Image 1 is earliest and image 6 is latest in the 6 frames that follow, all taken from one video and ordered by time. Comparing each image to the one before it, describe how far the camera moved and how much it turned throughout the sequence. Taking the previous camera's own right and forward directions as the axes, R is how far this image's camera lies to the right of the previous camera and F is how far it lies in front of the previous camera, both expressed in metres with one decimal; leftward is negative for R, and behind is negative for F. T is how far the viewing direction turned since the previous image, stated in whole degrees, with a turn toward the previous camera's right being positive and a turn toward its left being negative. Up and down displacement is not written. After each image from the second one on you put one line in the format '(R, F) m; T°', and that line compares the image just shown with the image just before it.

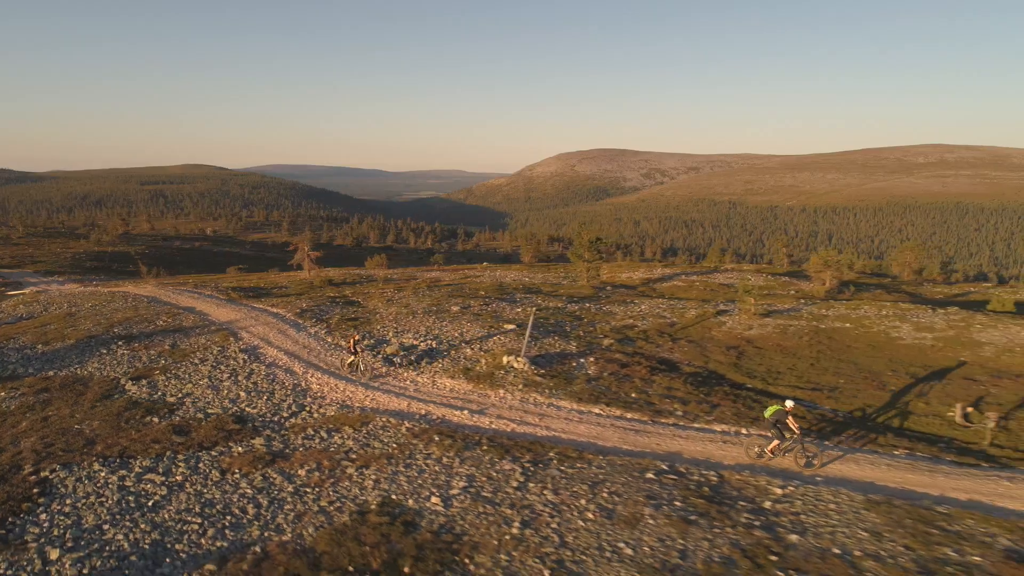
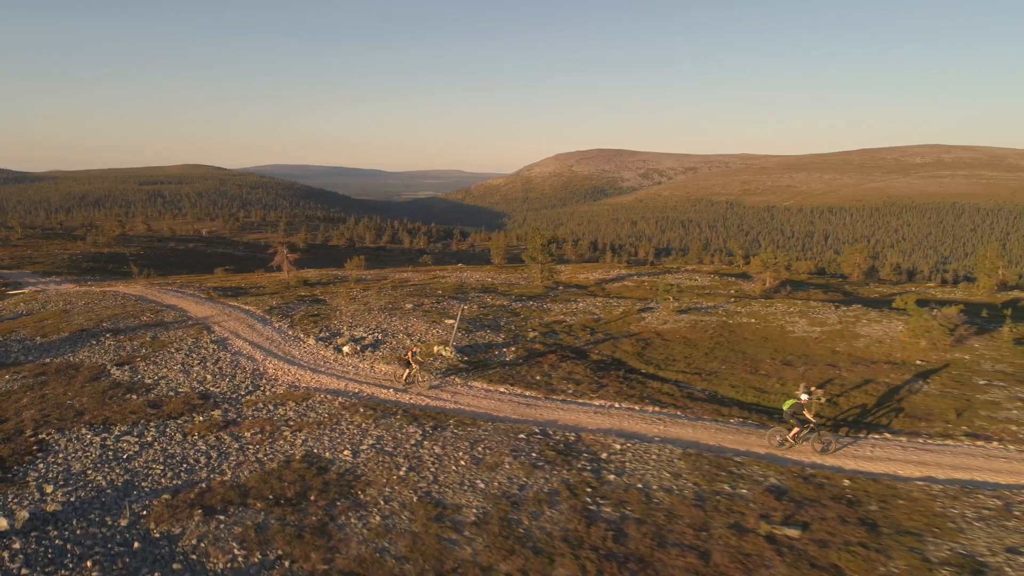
(+3.5, -4.1) m; 0°
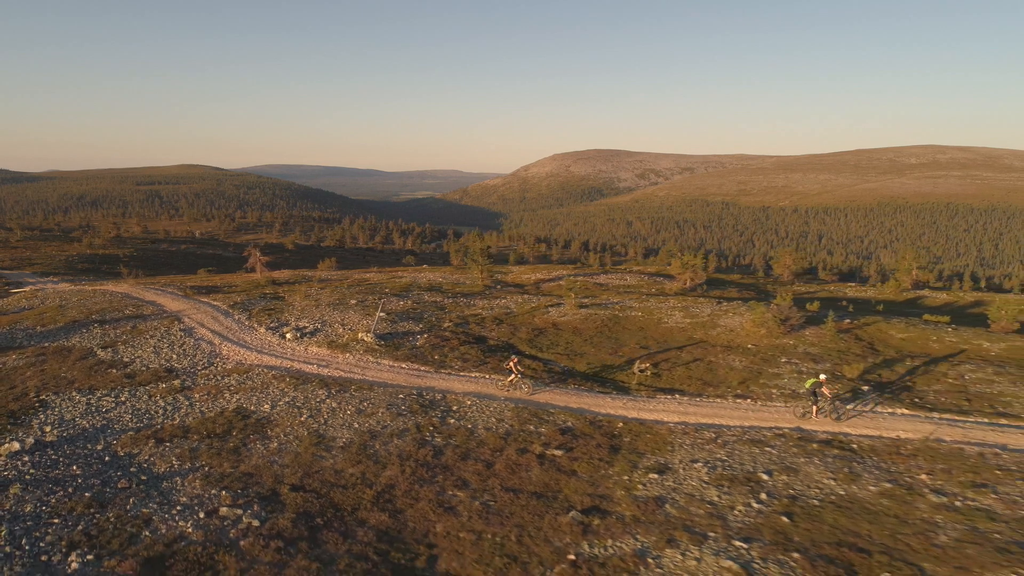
(+5.6, -6.7) m; 0°
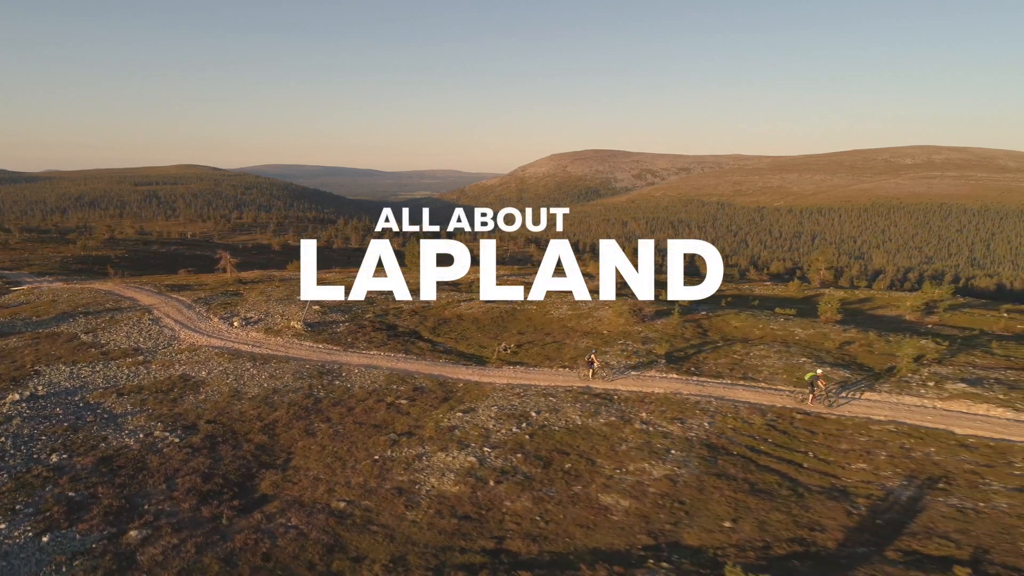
(+7.6, -8.6) m; 0°
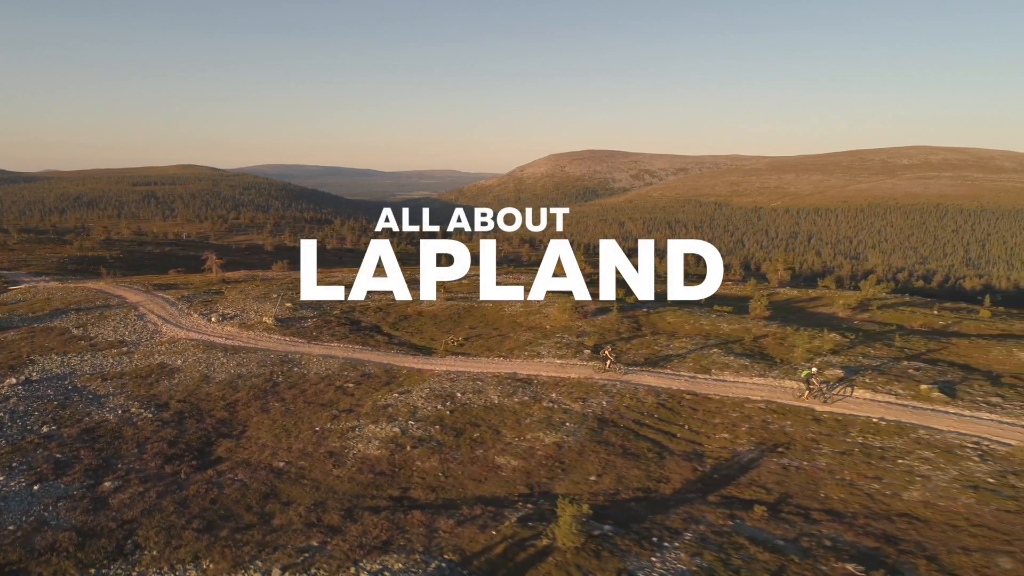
(+4.1, -4.5) m; 0°
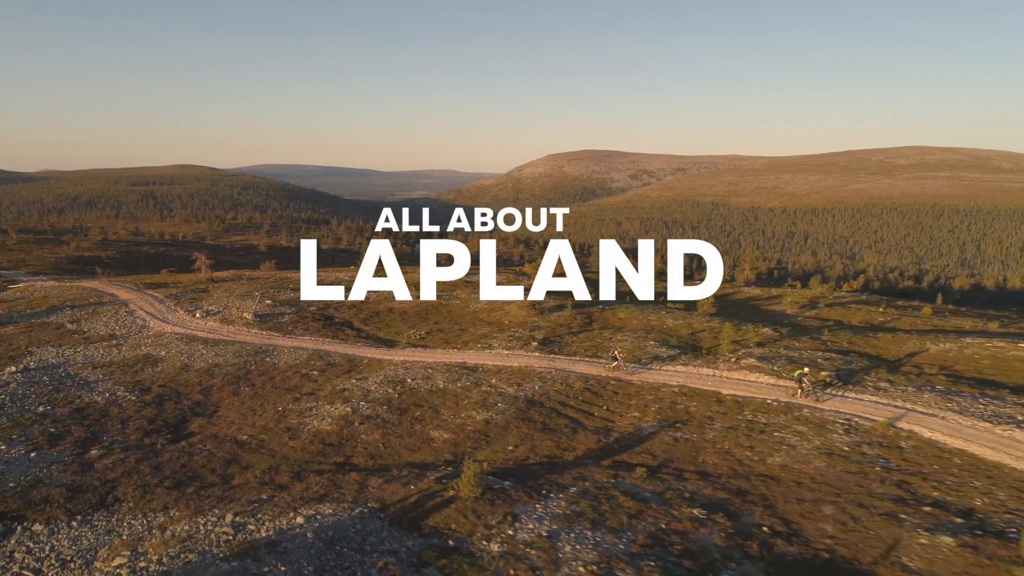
(+3.6, -4.0) m; 0°
